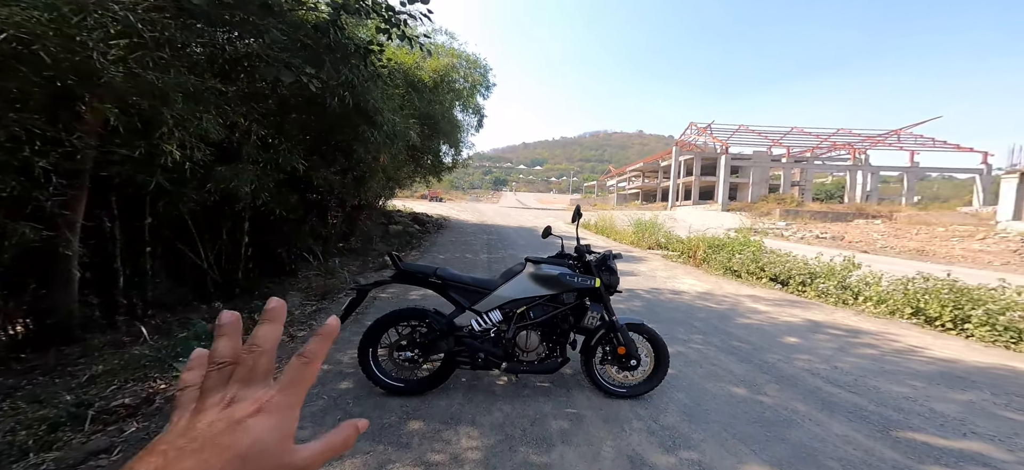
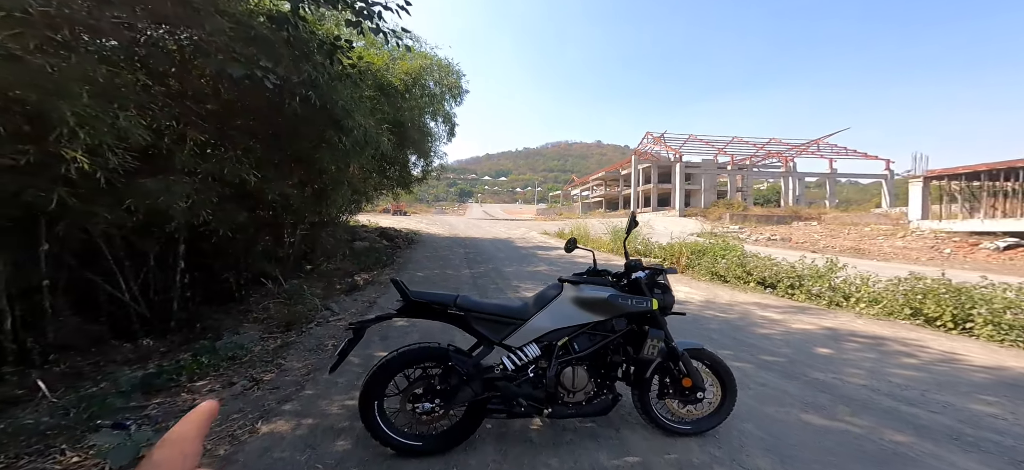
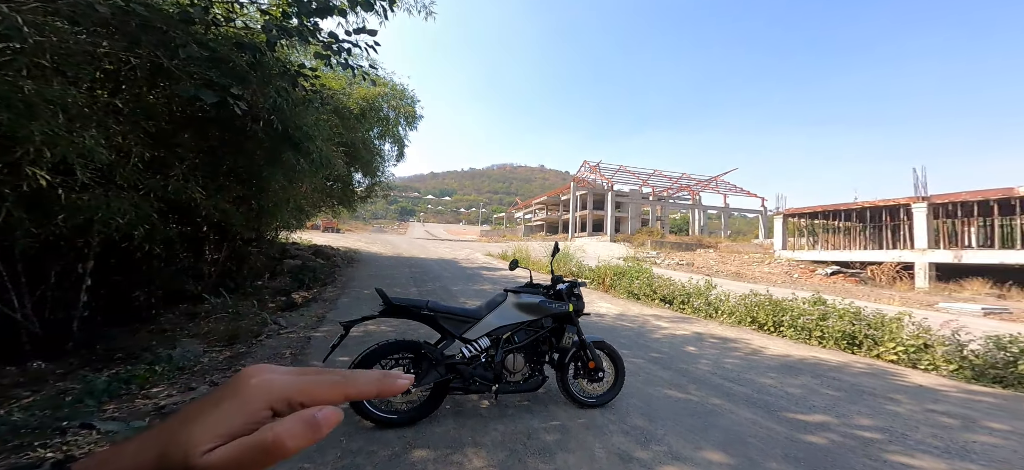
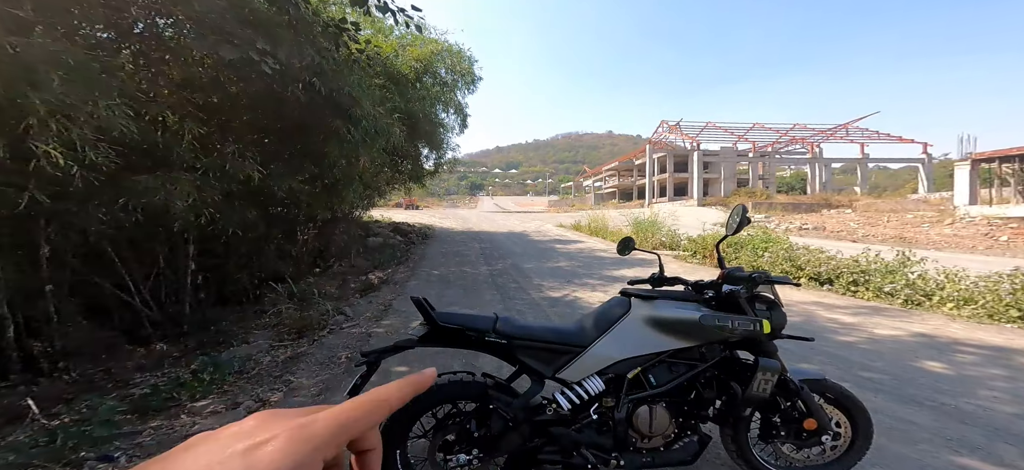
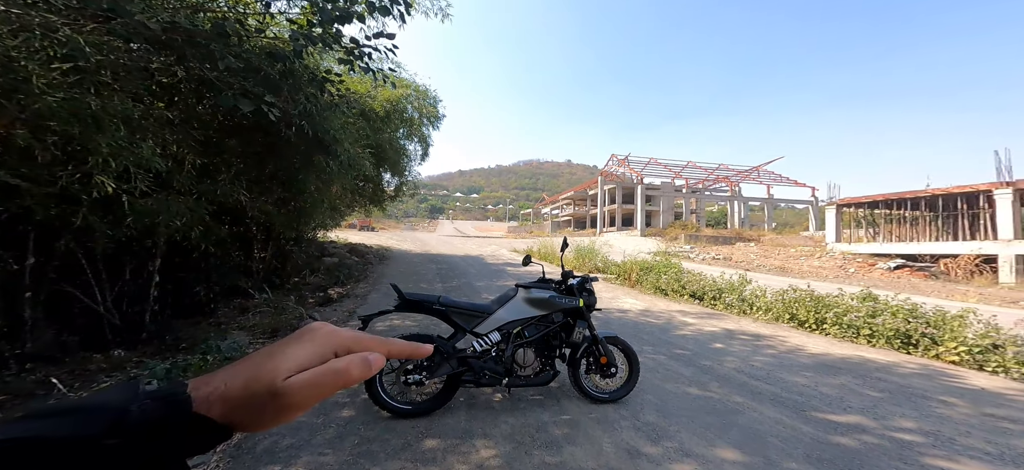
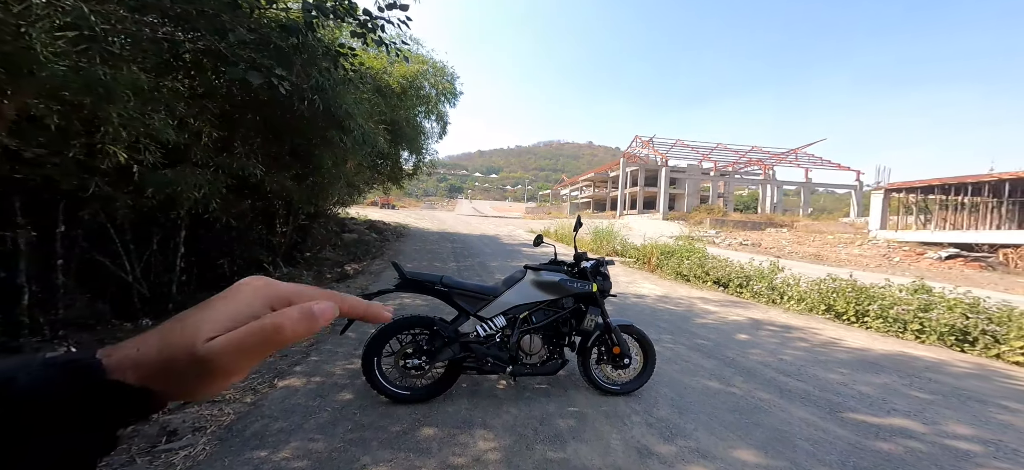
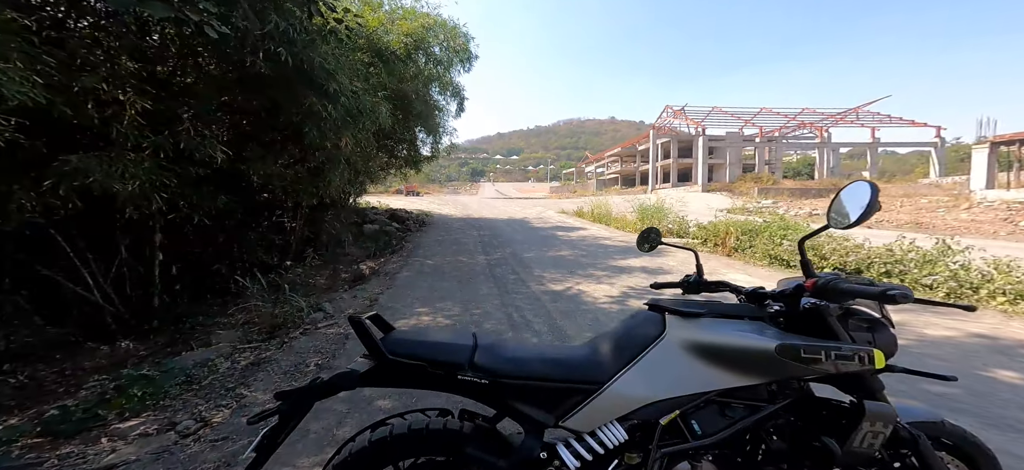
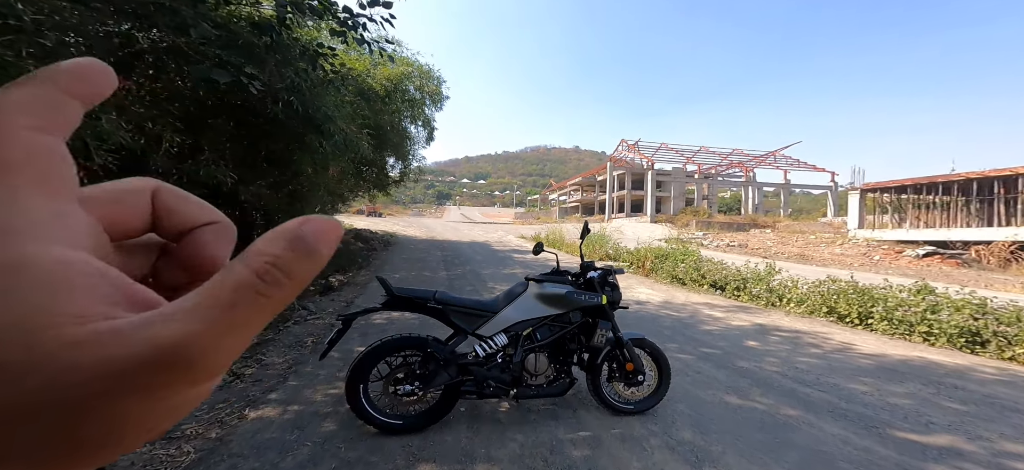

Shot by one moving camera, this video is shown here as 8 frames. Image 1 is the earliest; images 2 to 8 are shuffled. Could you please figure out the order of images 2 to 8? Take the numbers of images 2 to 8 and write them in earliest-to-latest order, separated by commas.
6, 5, 3, 8, 2, 4, 7
